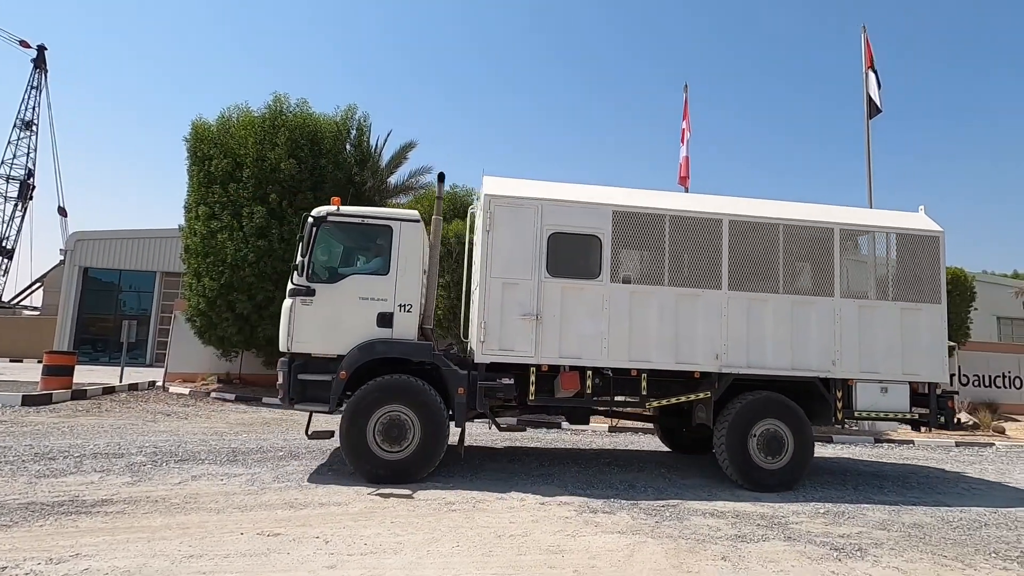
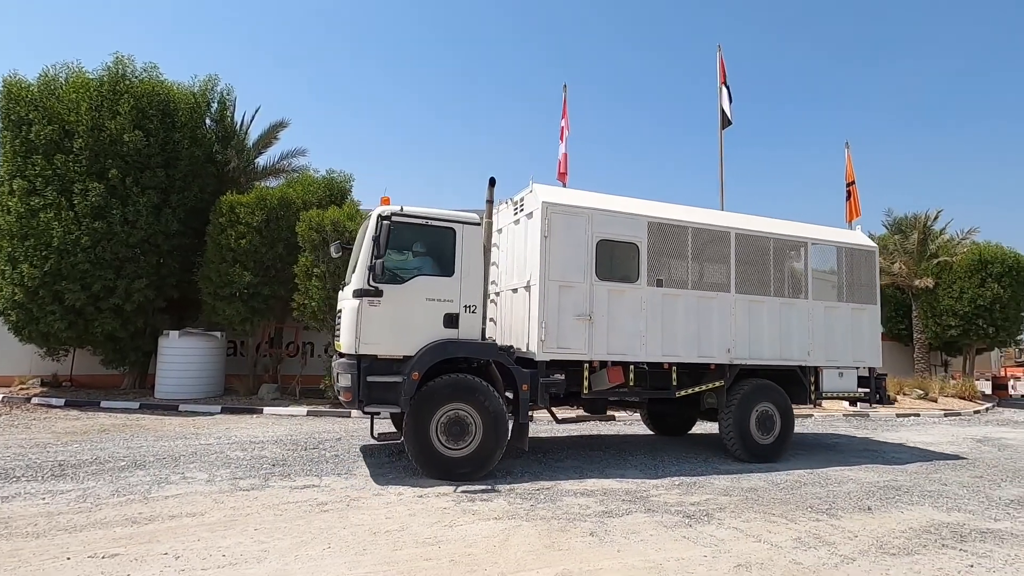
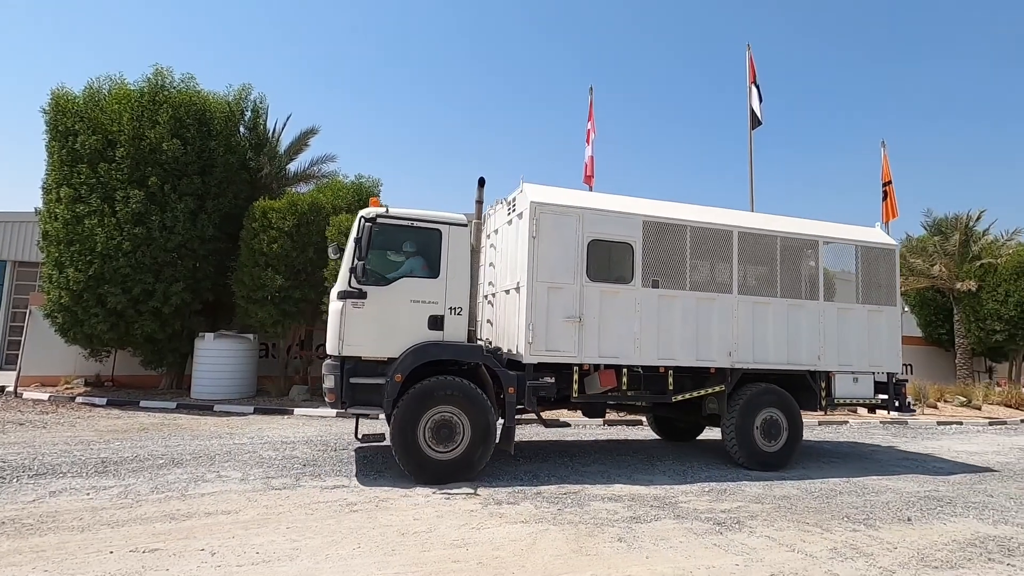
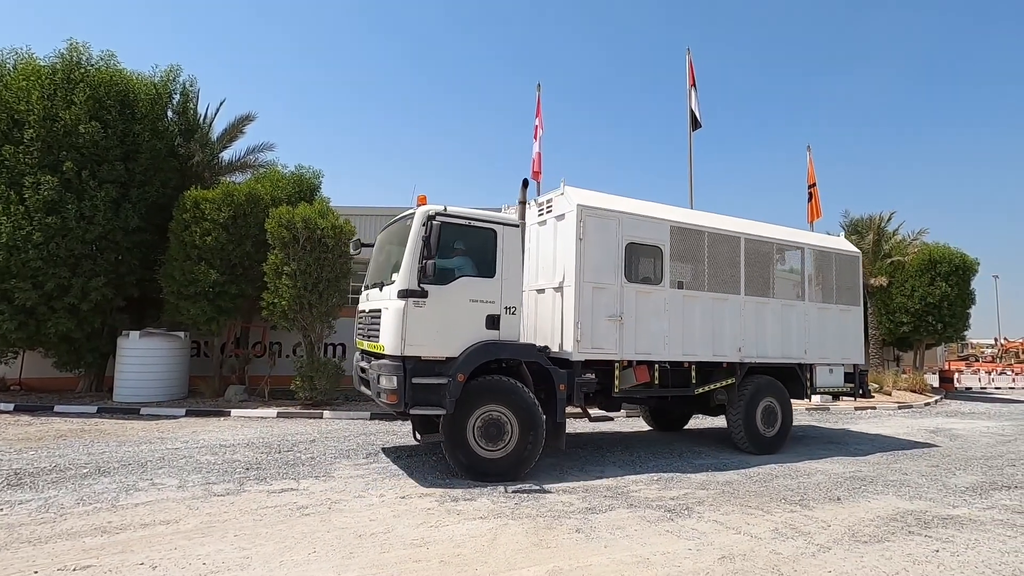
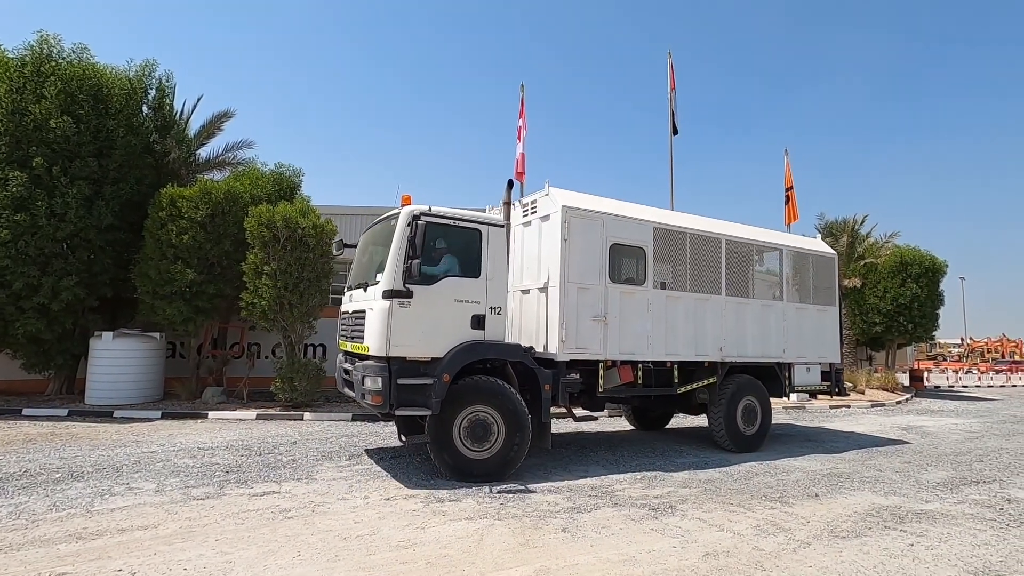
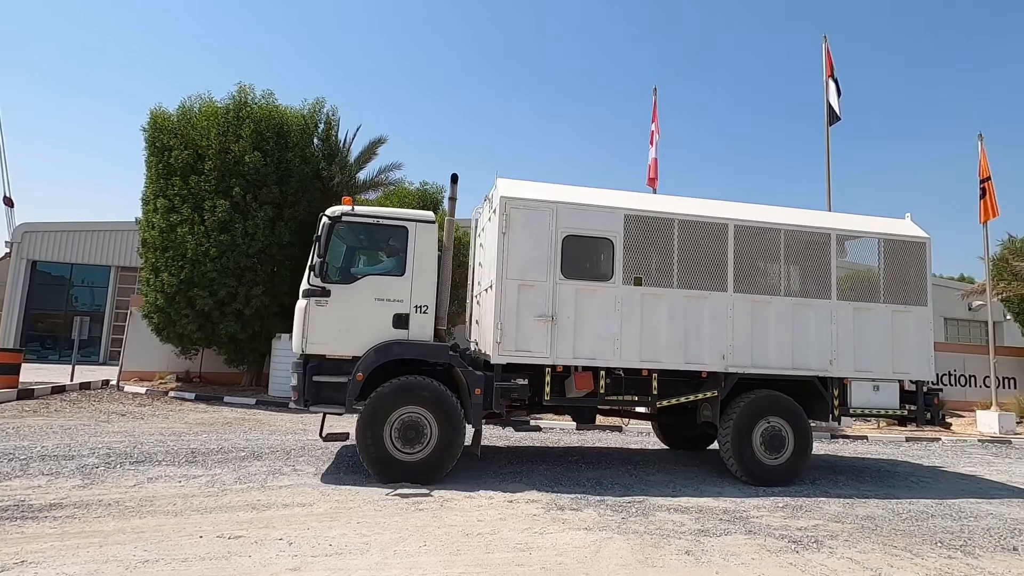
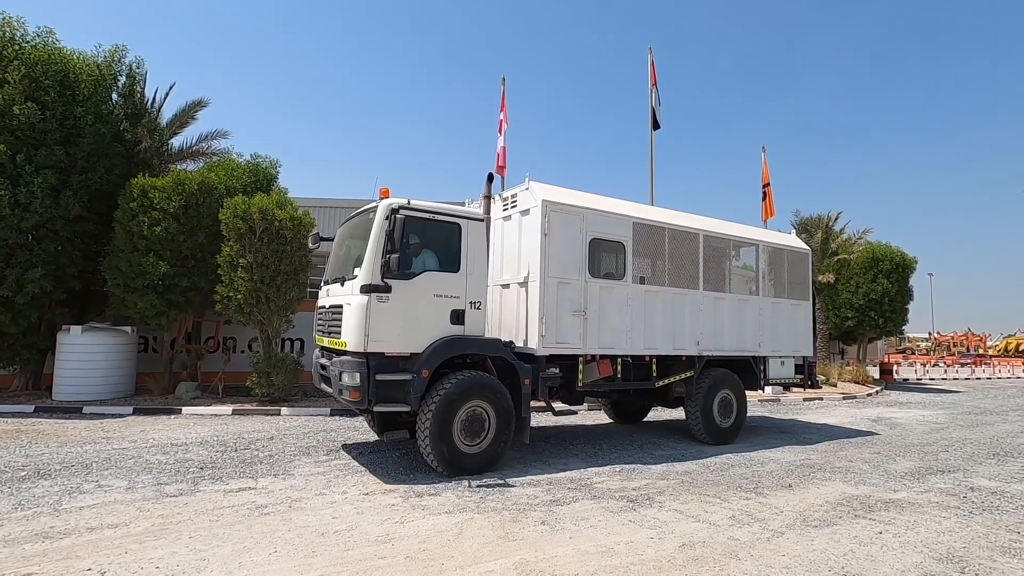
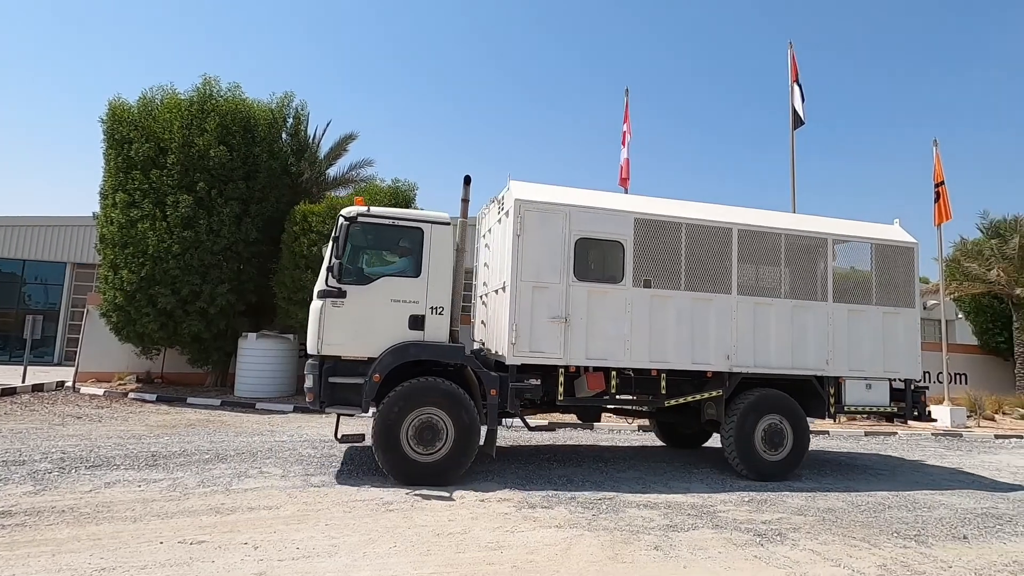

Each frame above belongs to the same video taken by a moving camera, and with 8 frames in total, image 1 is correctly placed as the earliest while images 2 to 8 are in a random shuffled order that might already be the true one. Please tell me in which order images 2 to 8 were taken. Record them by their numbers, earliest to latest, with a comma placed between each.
6, 8, 3, 2, 4, 5, 7
